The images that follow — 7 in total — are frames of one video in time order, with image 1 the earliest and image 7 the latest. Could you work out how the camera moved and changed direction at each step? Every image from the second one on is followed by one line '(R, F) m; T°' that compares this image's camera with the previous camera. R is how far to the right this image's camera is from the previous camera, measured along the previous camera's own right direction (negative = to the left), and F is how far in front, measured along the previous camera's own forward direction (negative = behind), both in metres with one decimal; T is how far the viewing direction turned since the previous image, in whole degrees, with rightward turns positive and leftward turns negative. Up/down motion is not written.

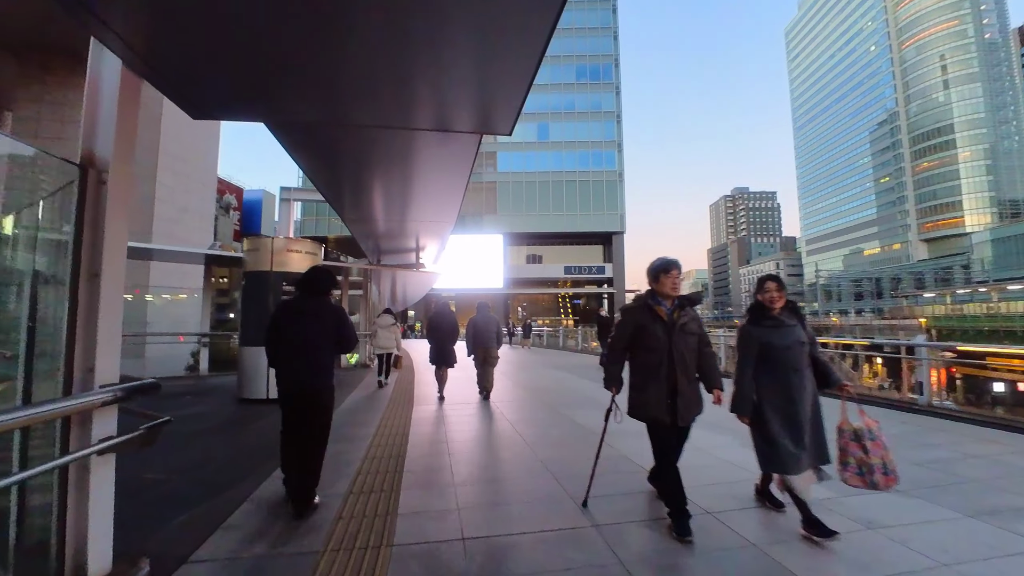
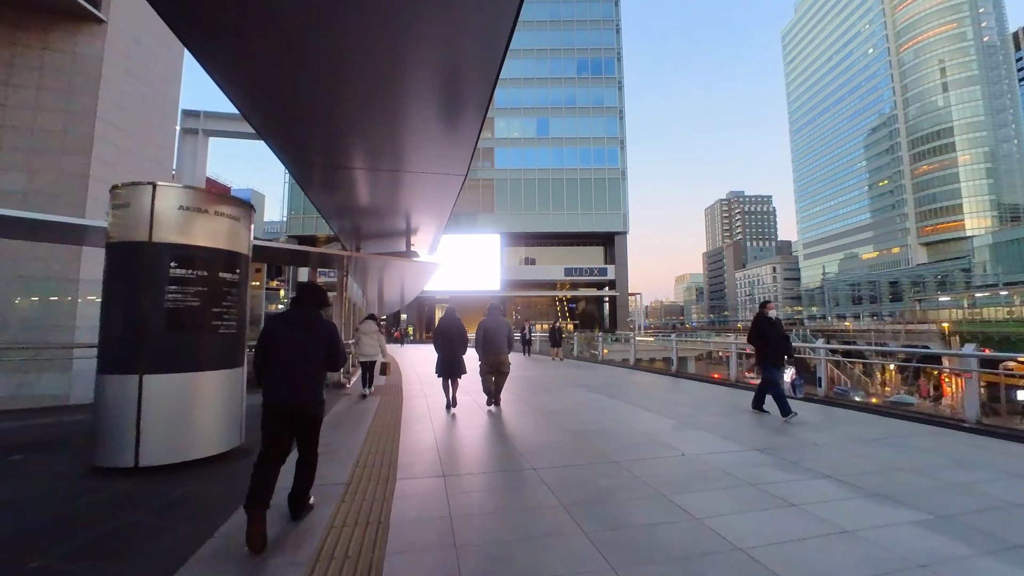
(-0.4, +2.0) m; +1°
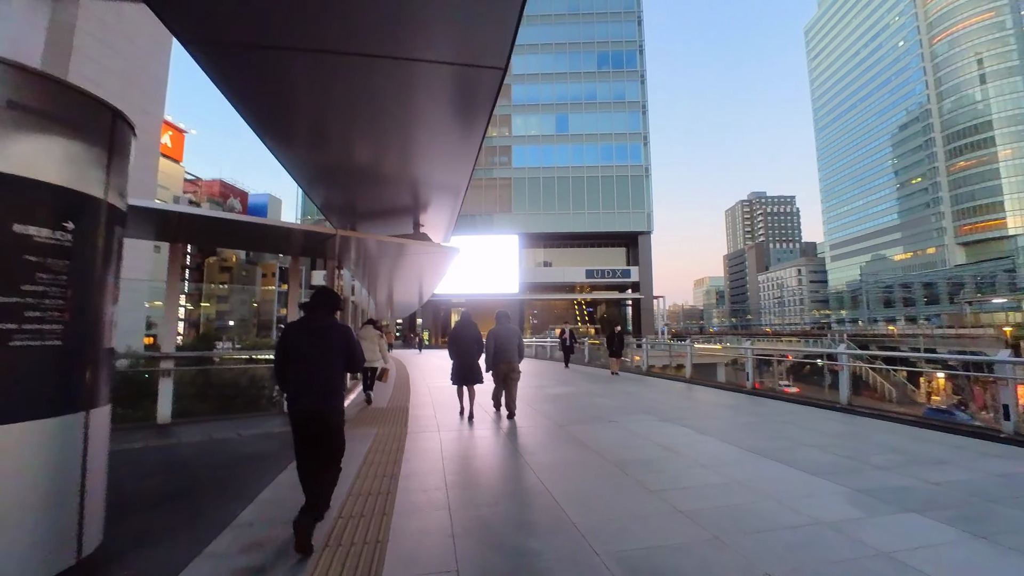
(-0.3, +1.6) m; -2°
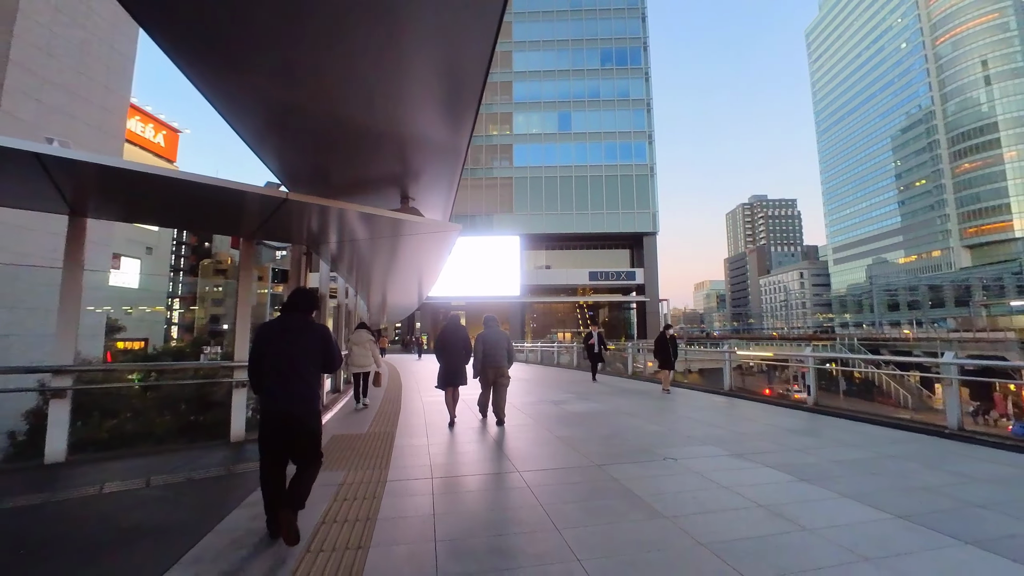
(-0.1, +1.1) m; 0°
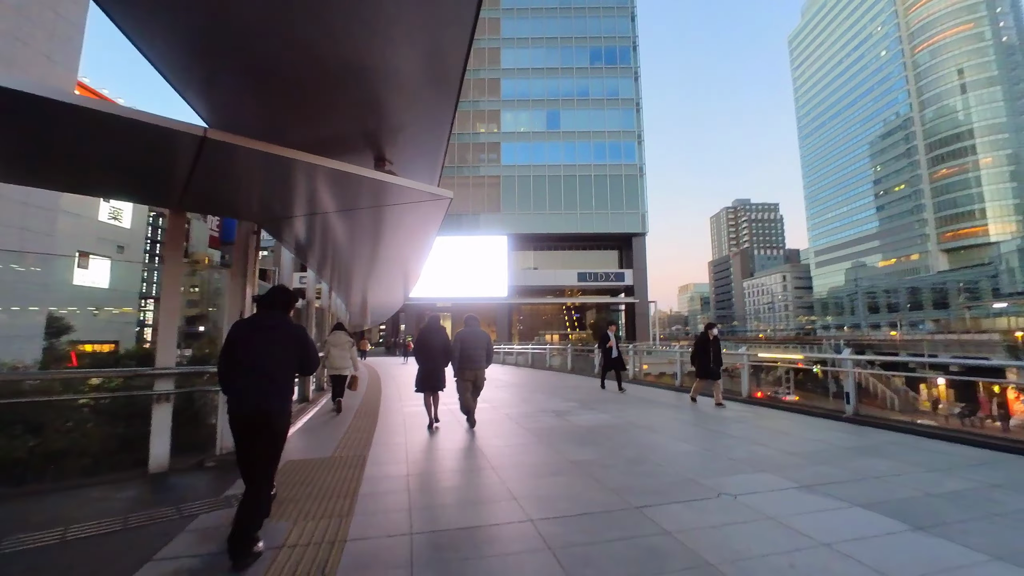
(-0.1, +0.8) m; +2°
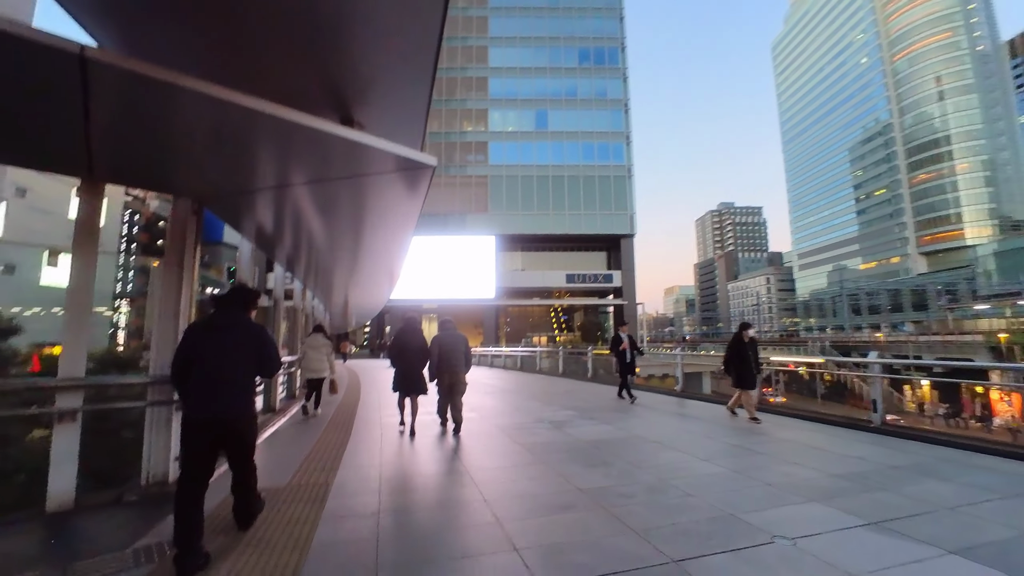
(-0.1, +0.5) m; +2°
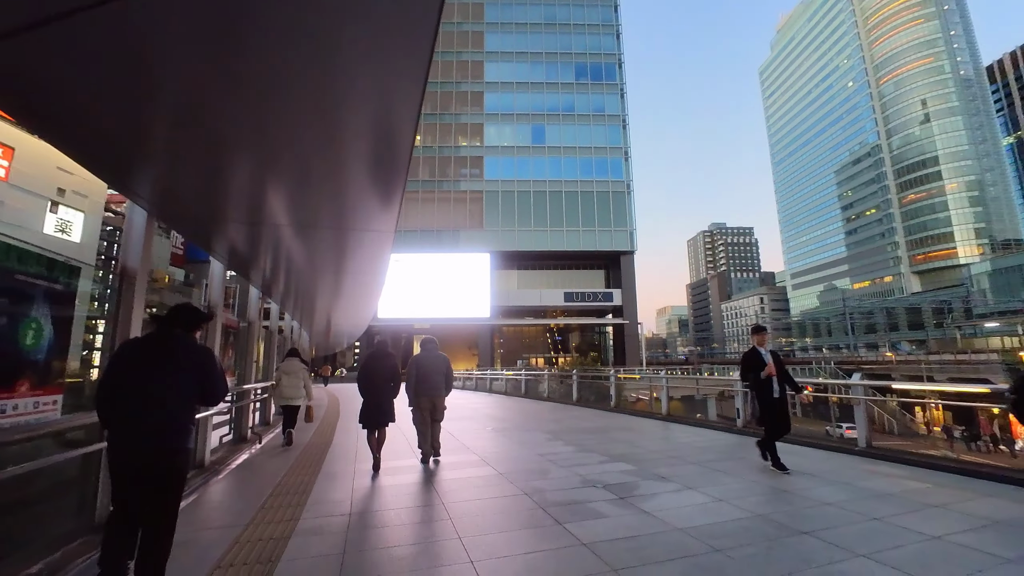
(-0.3, +1.5) m; +1°
